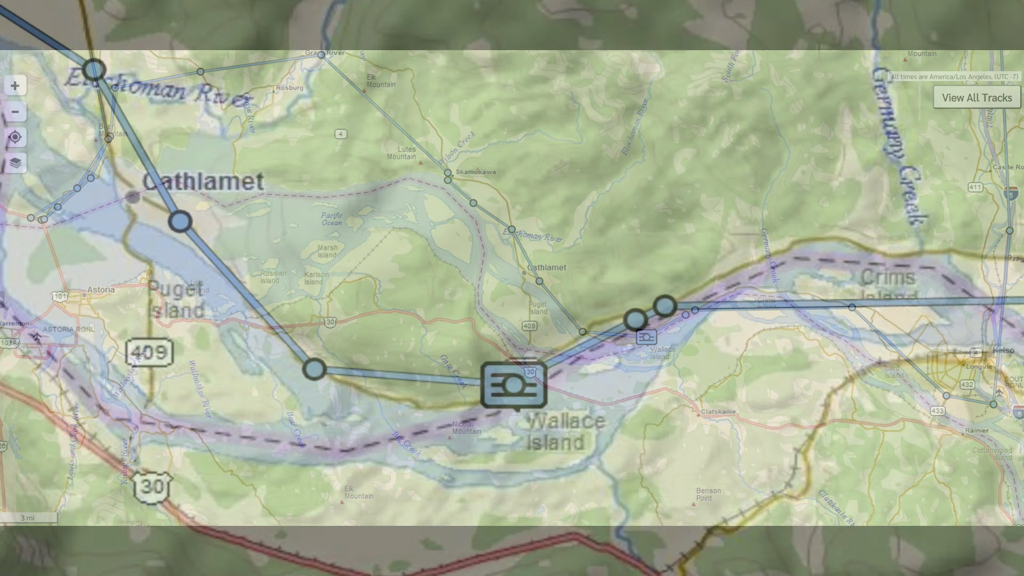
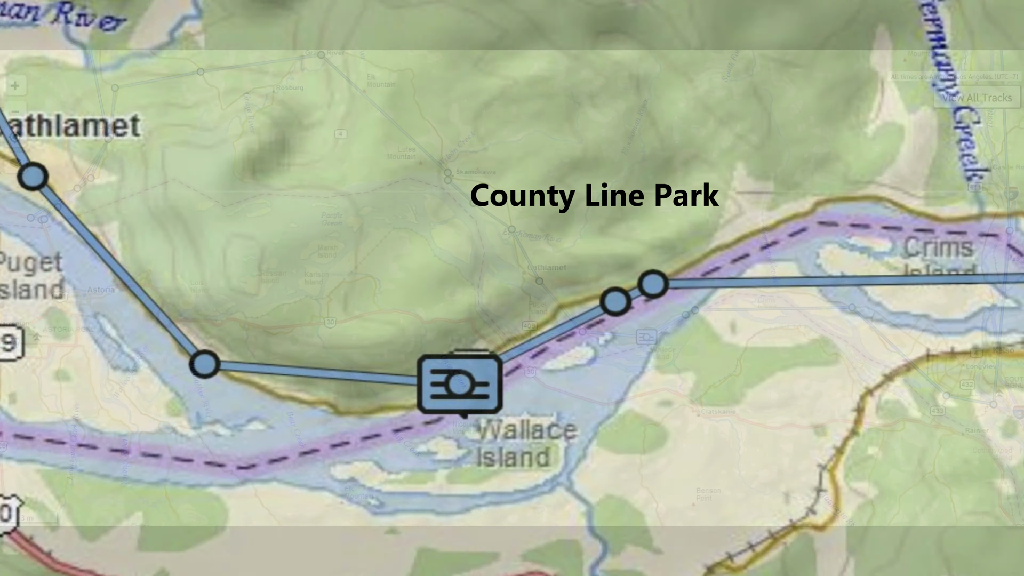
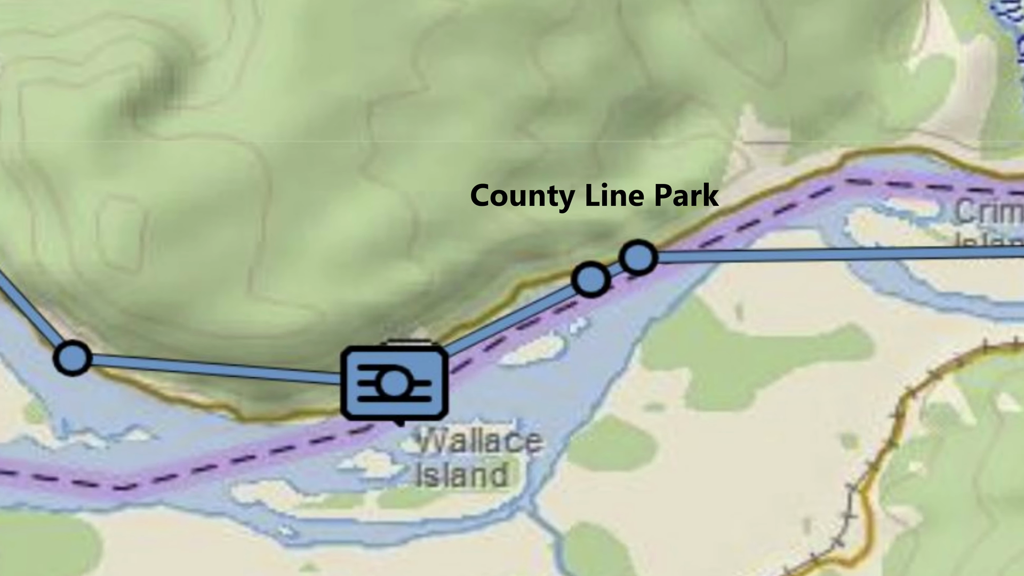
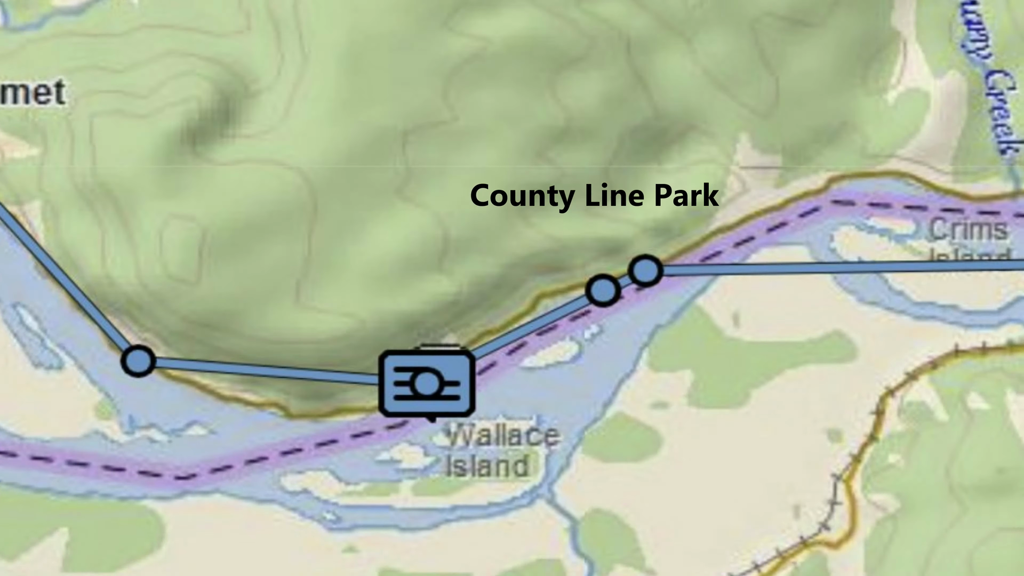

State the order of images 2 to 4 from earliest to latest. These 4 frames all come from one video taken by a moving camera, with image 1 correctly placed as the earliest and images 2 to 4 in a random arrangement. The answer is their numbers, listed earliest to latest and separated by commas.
2, 4, 3
